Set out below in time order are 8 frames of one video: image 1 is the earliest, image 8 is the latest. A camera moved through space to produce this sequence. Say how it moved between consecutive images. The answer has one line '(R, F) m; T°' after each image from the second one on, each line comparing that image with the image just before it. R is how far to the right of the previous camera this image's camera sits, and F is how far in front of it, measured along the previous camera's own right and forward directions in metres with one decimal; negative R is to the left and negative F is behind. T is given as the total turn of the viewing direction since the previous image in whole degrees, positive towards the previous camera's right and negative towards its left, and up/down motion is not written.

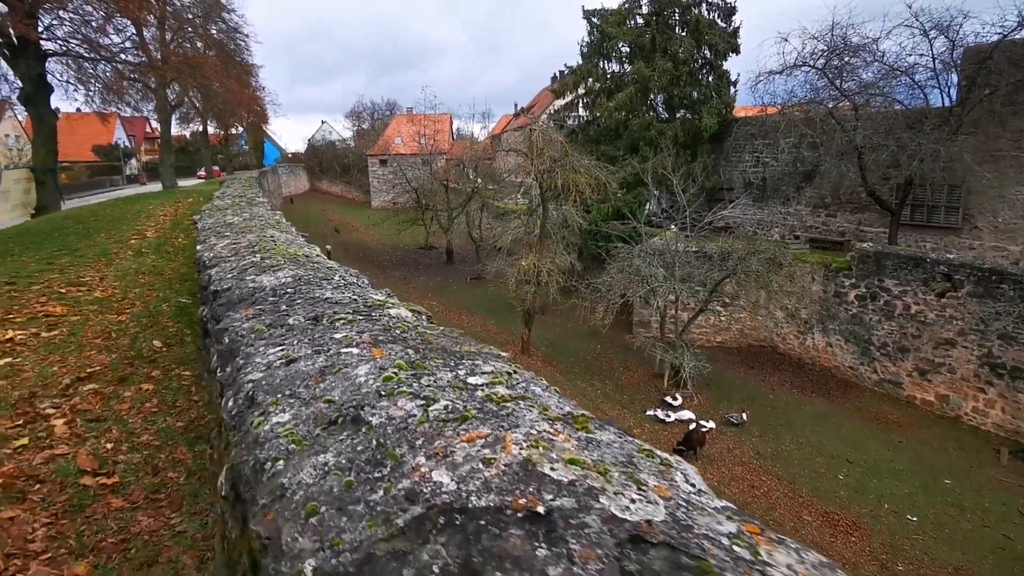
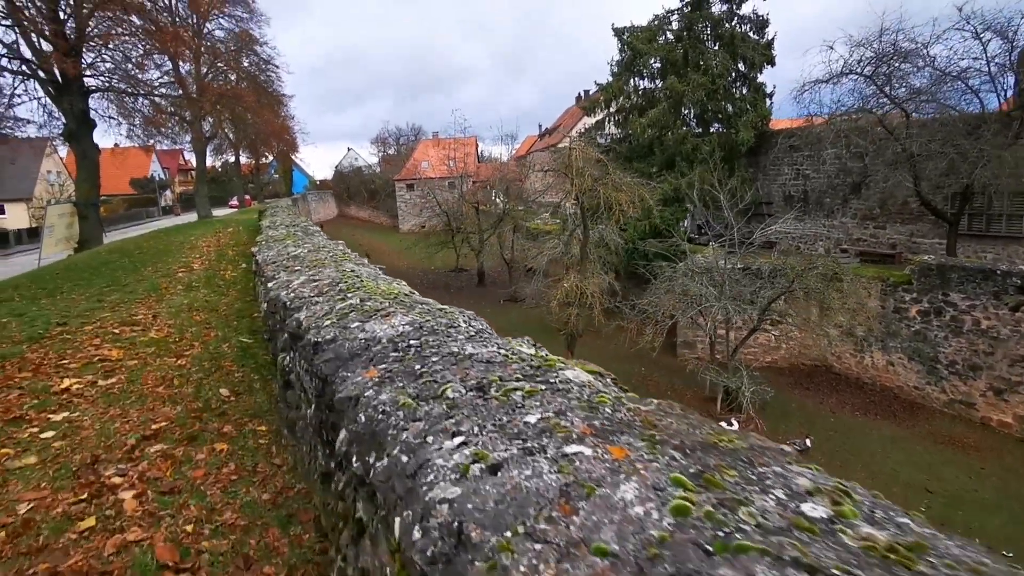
(-0.2, +0.2) m; -2°
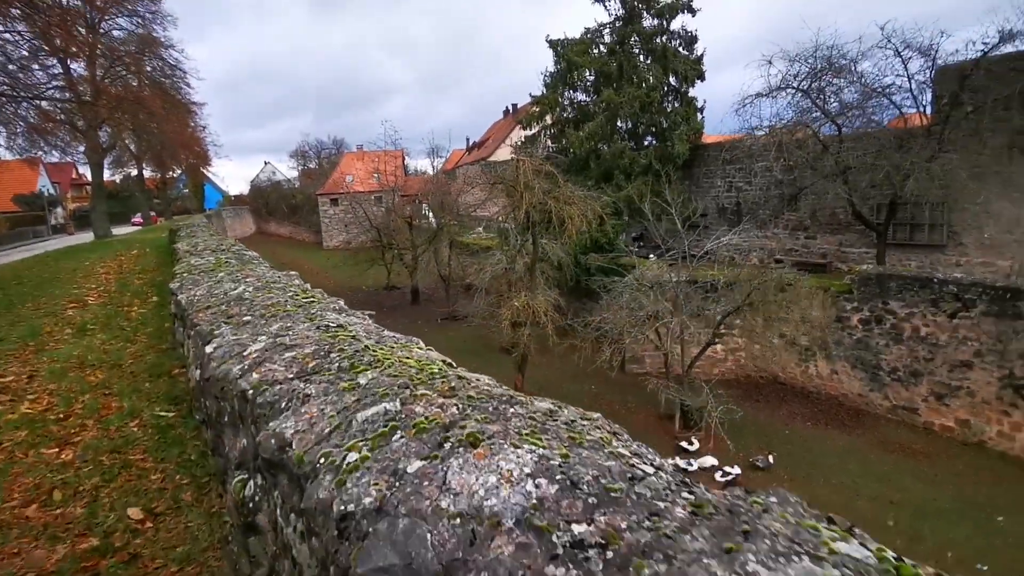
(-0.3, +0.5) m; +7°
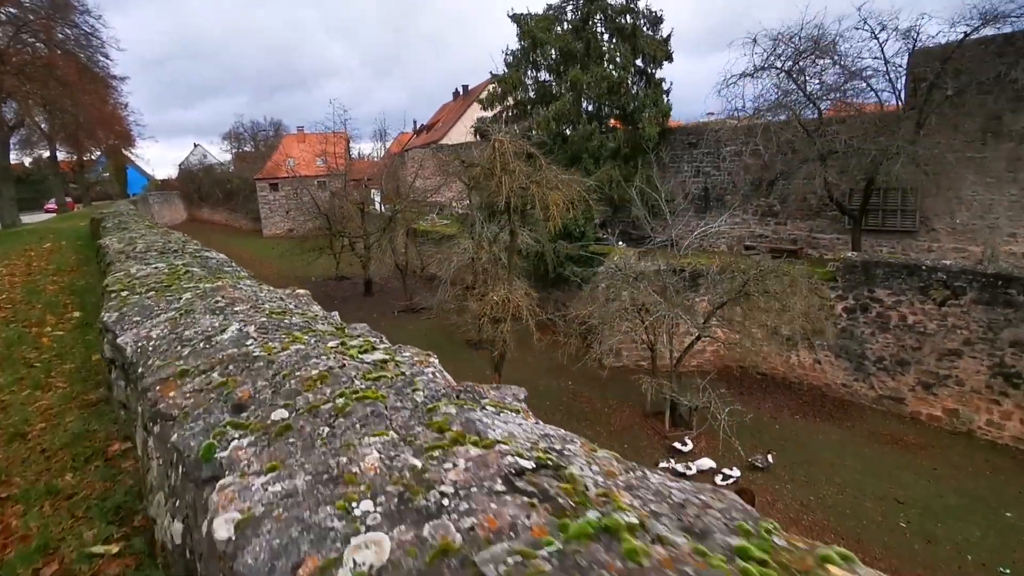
(-0.4, +0.7) m; +5°
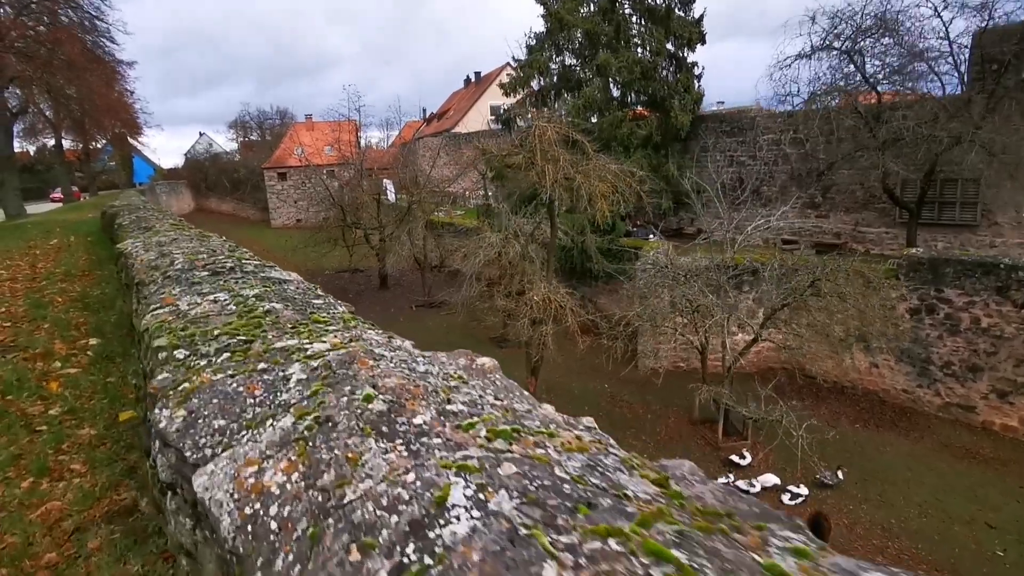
(-0.4, +0.5) m; 0°
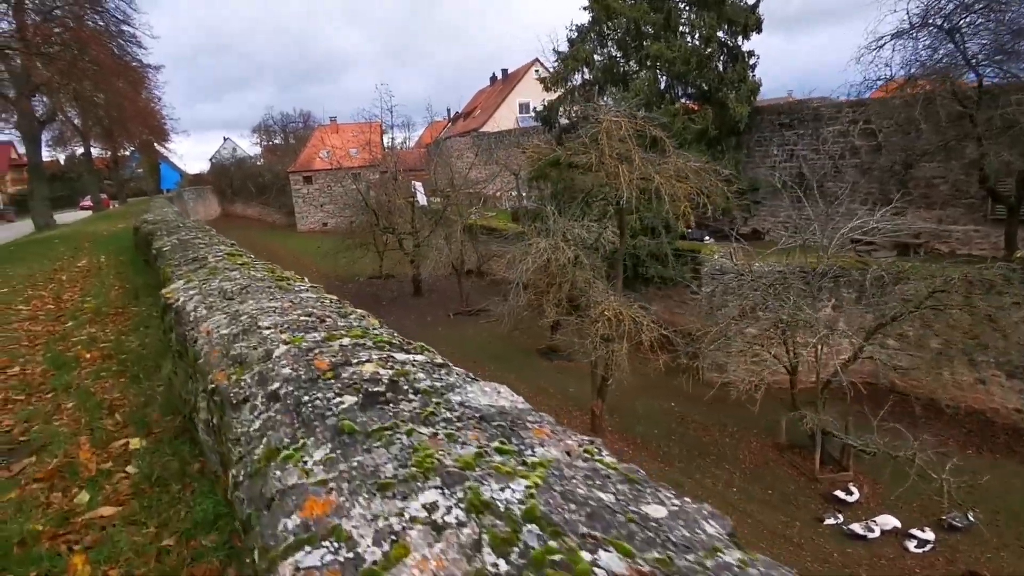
(-0.5, +0.7) m; -2°
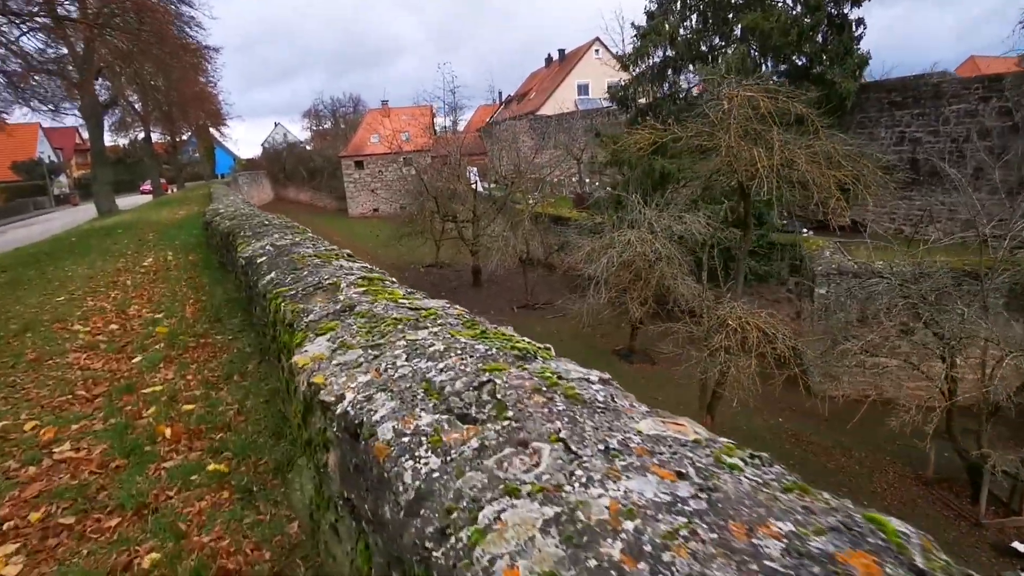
(-0.6, +0.7) m; -4°
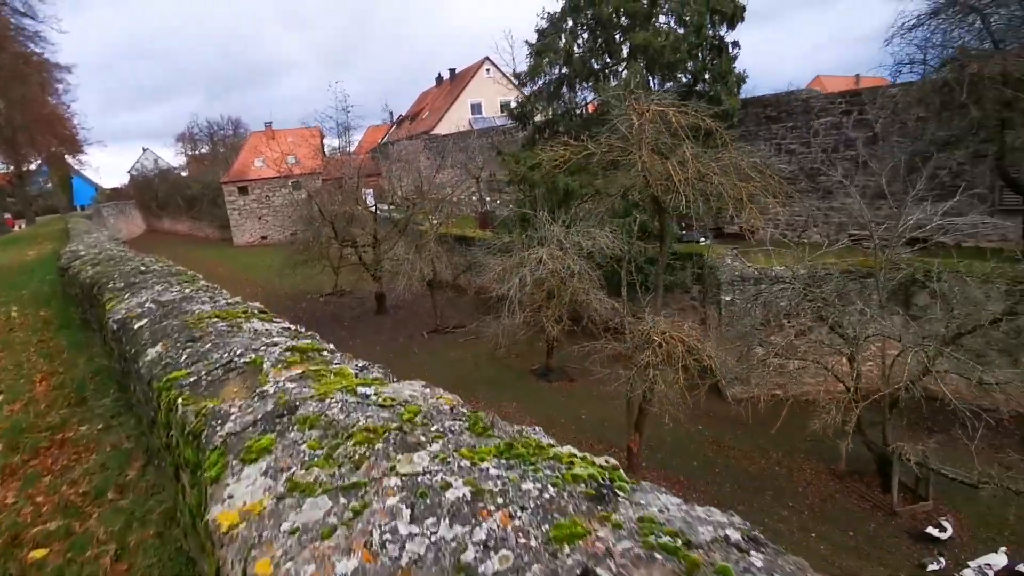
(-0.1, +0.3) m; +10°
